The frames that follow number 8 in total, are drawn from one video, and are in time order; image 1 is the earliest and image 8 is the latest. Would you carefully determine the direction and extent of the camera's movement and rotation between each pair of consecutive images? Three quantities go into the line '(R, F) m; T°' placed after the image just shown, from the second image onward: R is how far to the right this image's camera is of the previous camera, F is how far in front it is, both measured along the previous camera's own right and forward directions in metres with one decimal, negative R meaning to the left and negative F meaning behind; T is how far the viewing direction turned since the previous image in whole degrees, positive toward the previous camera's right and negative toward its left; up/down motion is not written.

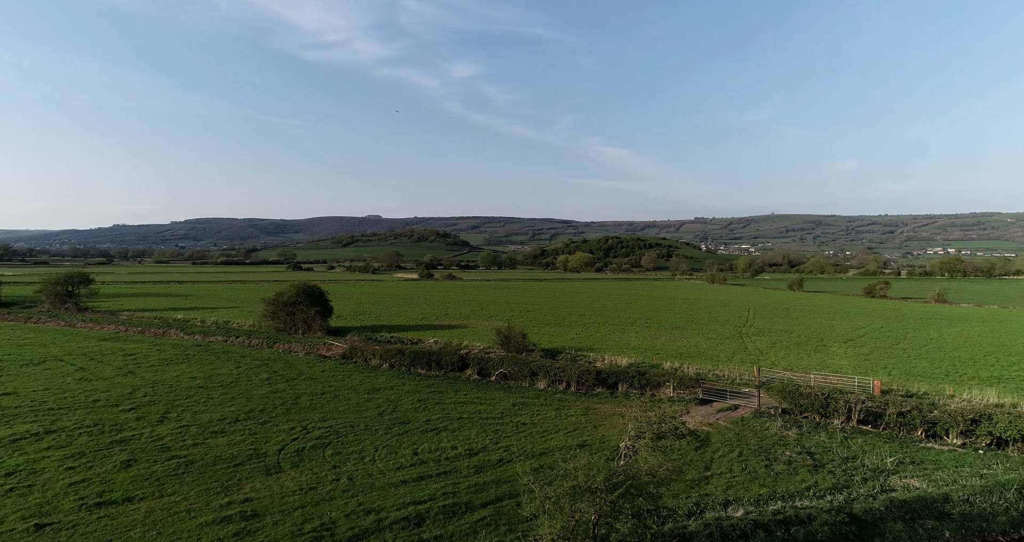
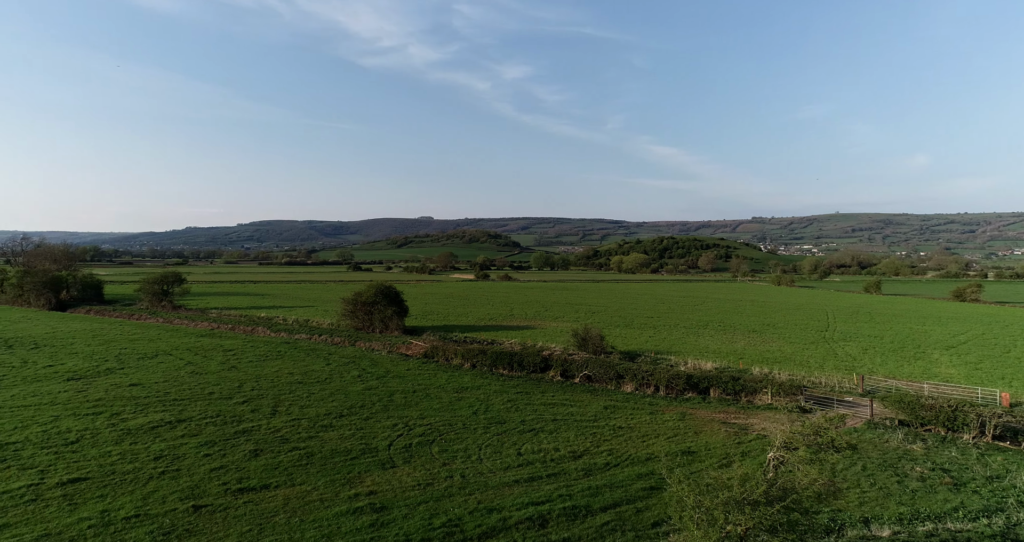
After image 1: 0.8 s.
(-0.6, -0.1) m; -7°
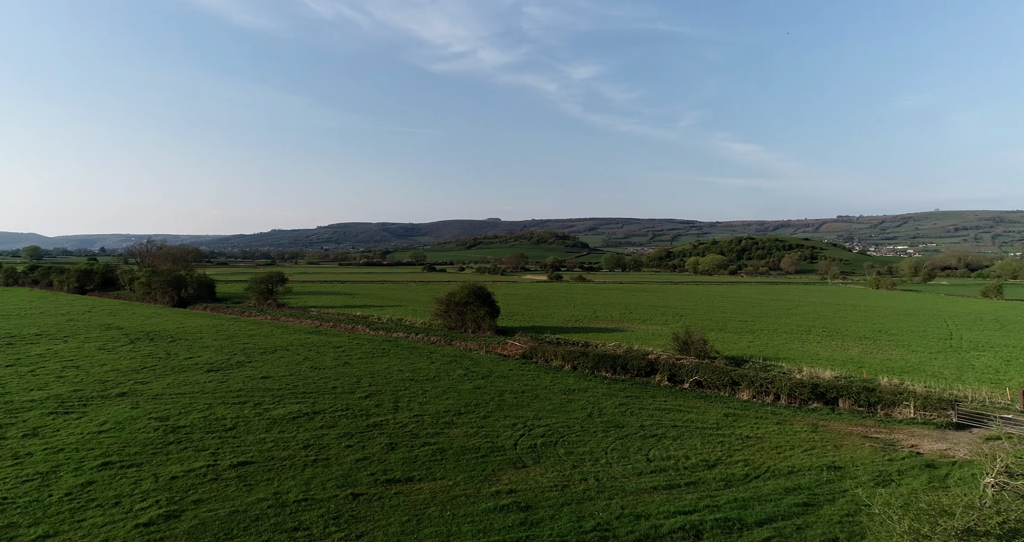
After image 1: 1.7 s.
(-0.7, -0.1) m; -9°
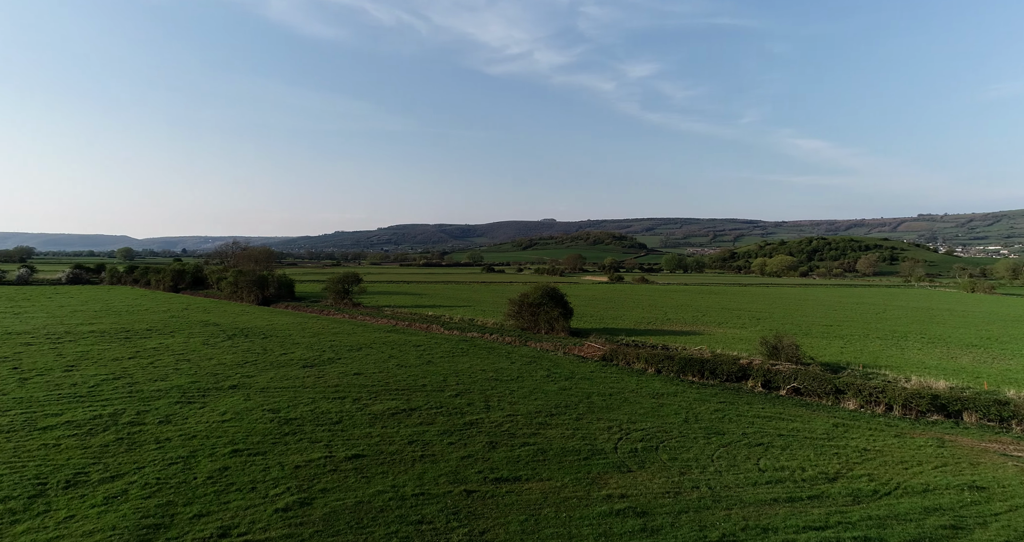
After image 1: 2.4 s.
(-0.6, 0.0) m; -8°
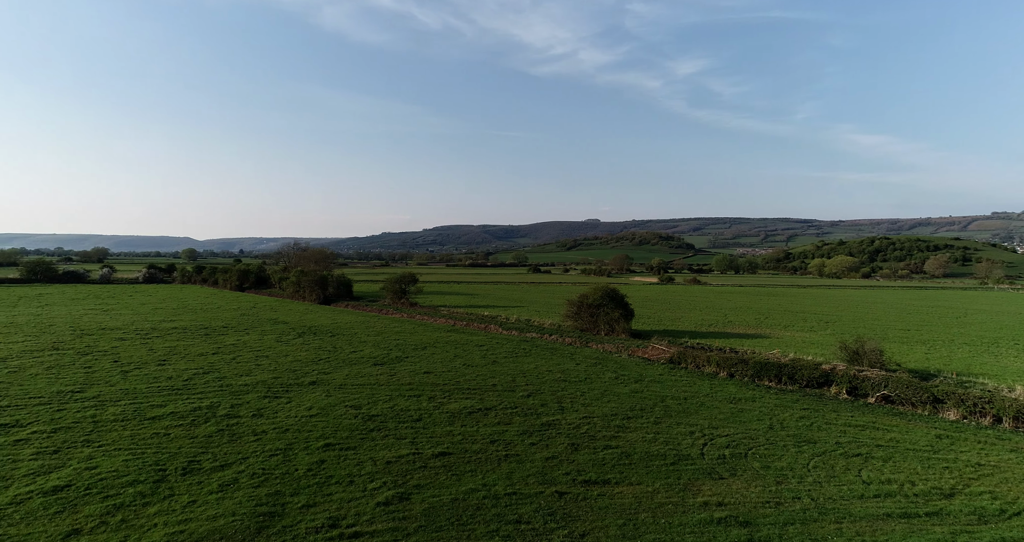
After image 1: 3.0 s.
(-0.5, 0.0) m; -6°
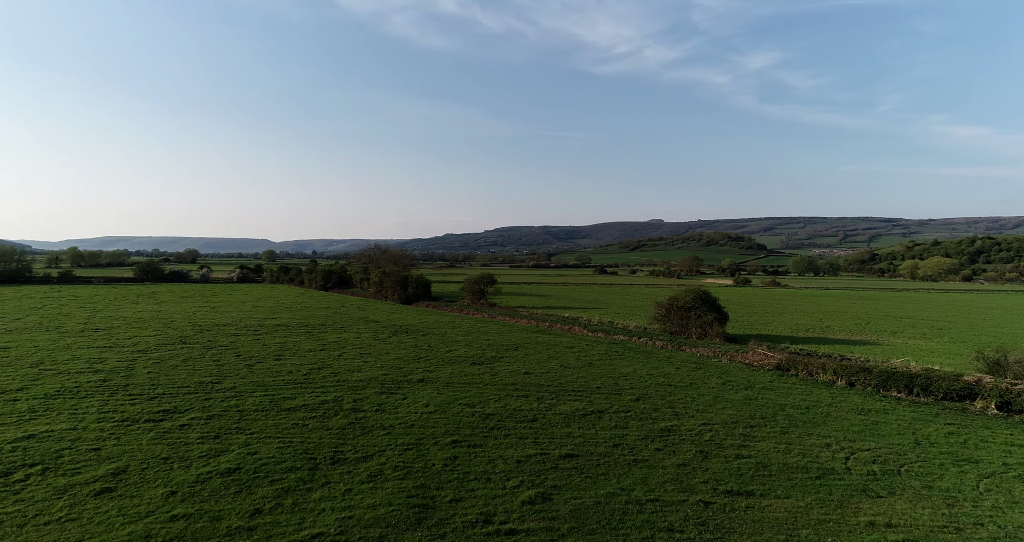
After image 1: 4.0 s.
(-0.8, 0.0) m; -9°
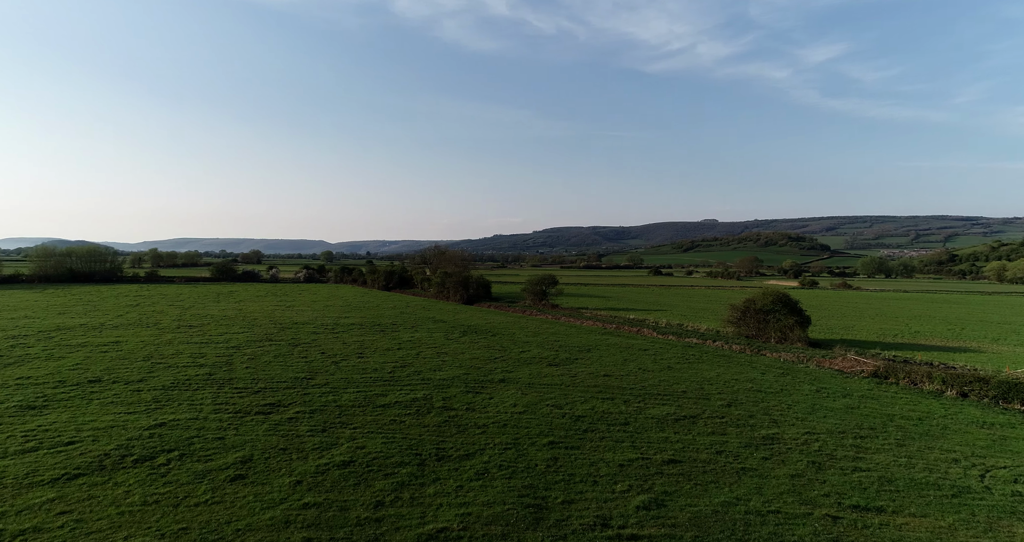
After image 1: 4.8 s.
(-0.6, 0.0) m; -7°
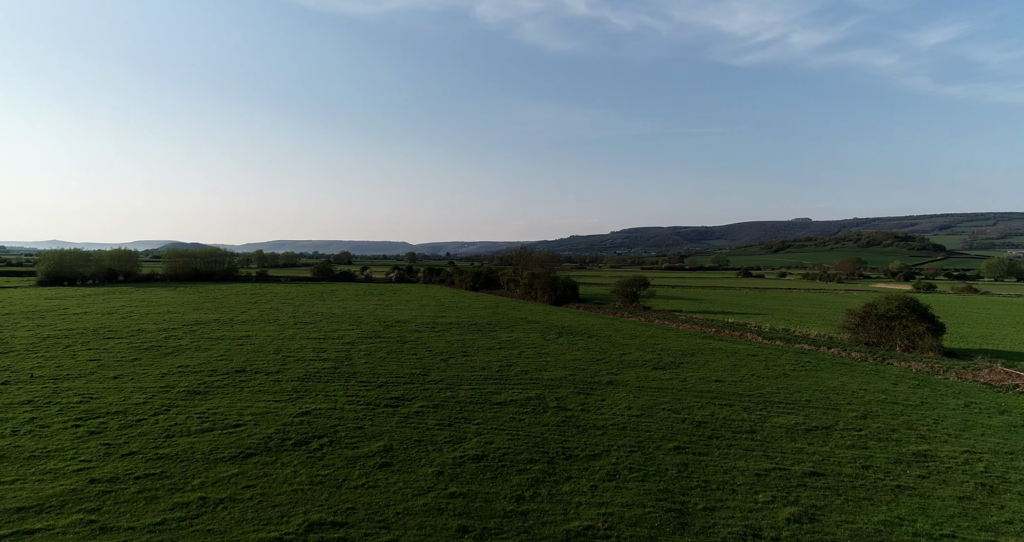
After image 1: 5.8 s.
(-0.5, -0.1) m; -10°
